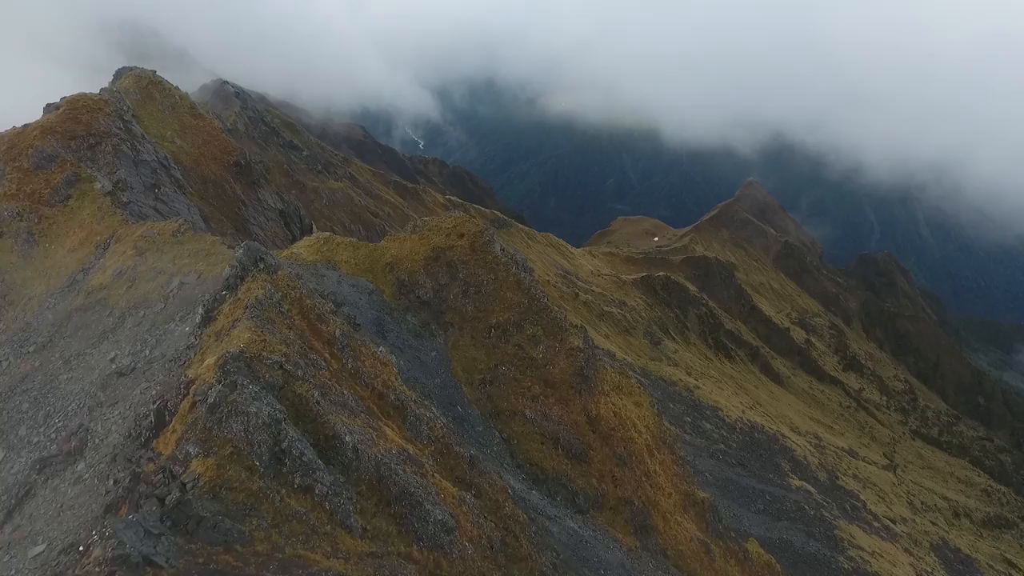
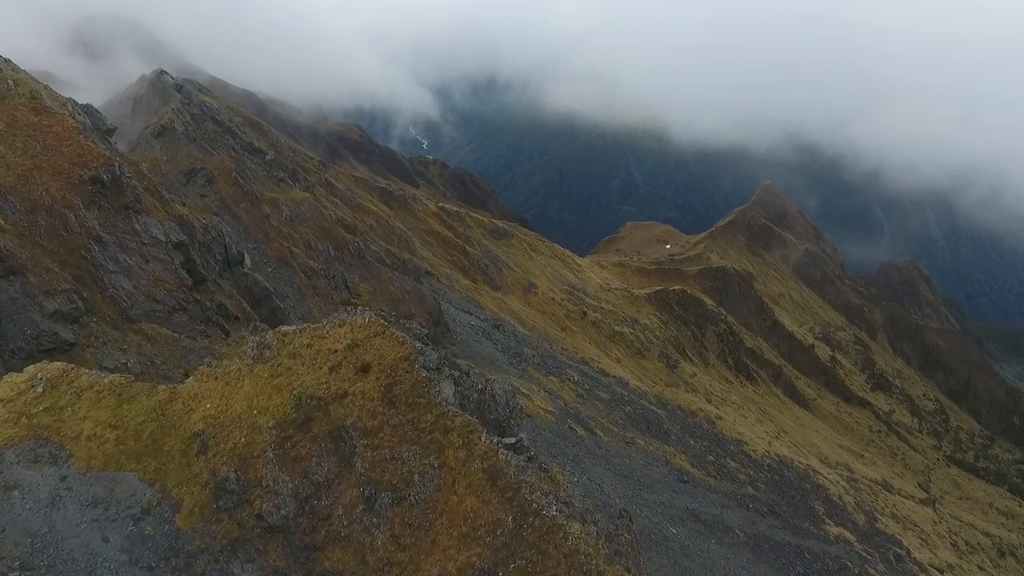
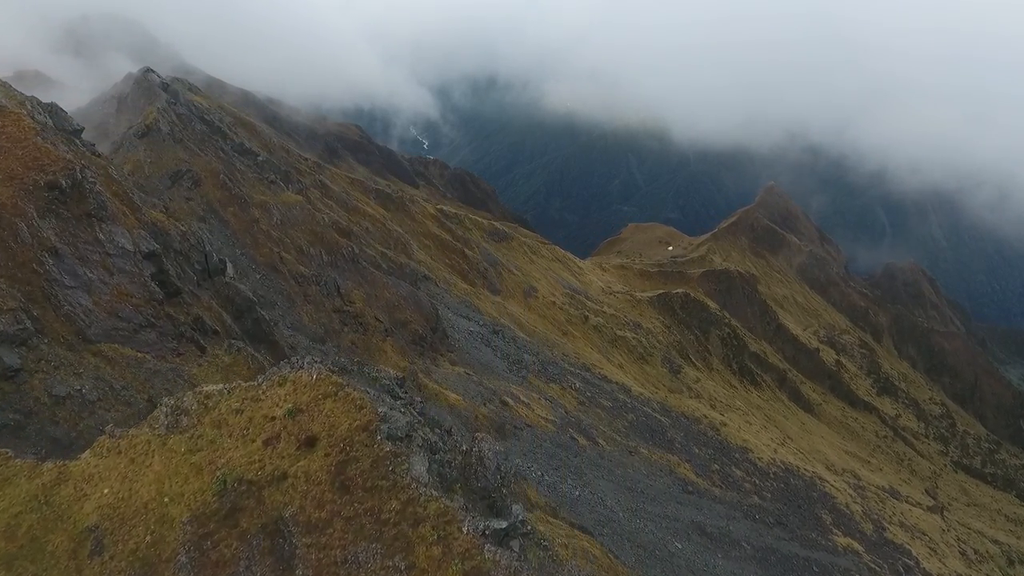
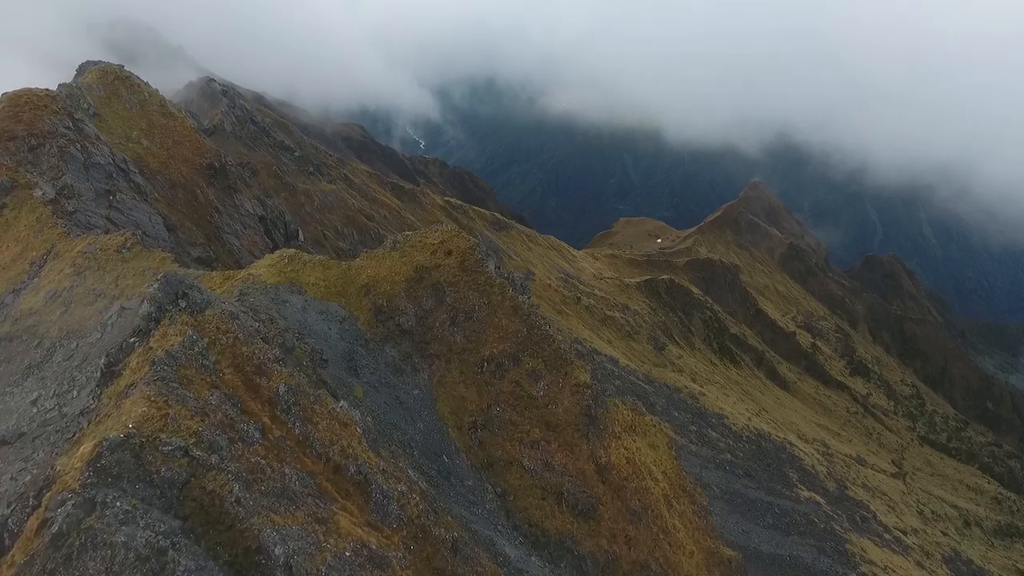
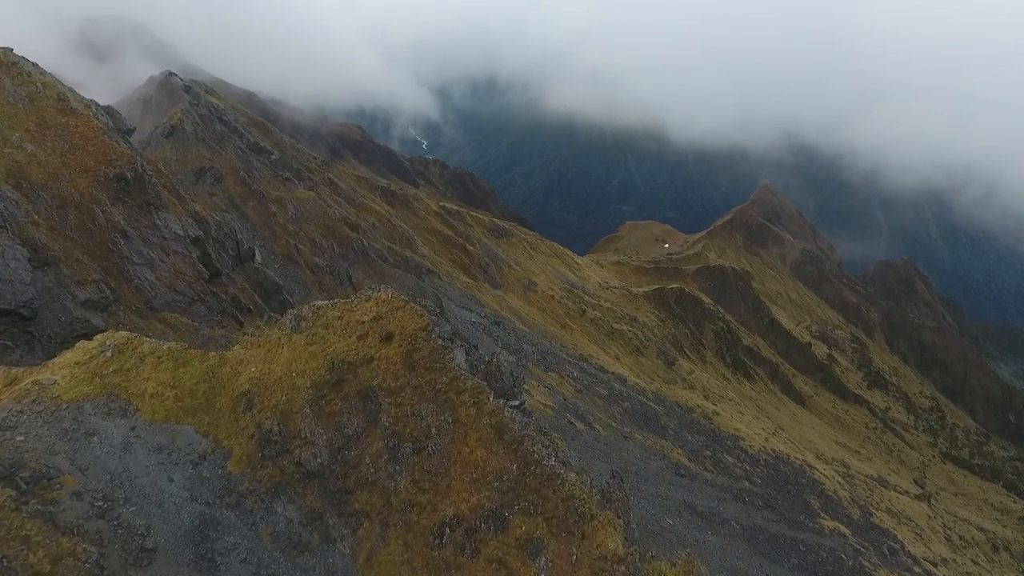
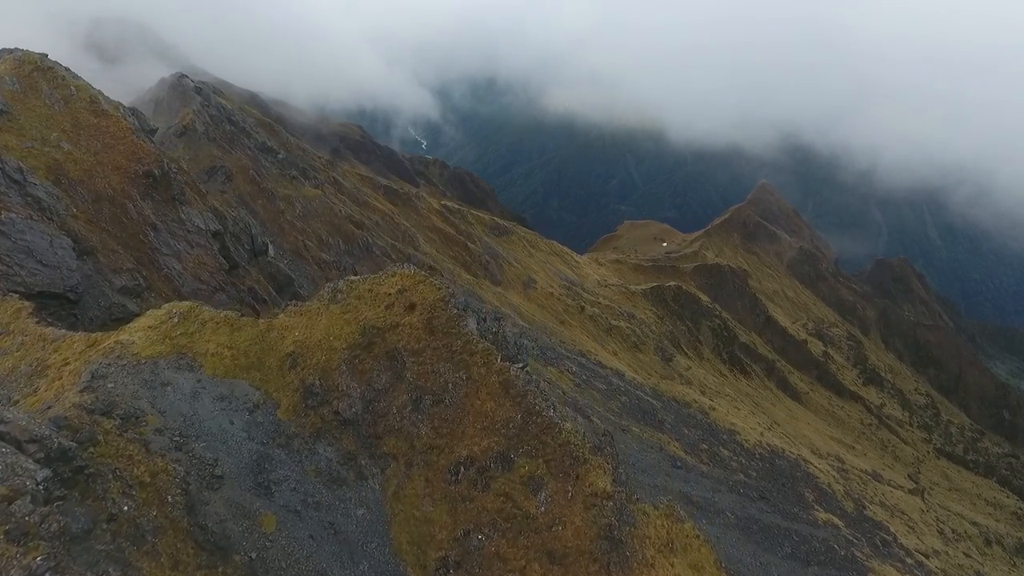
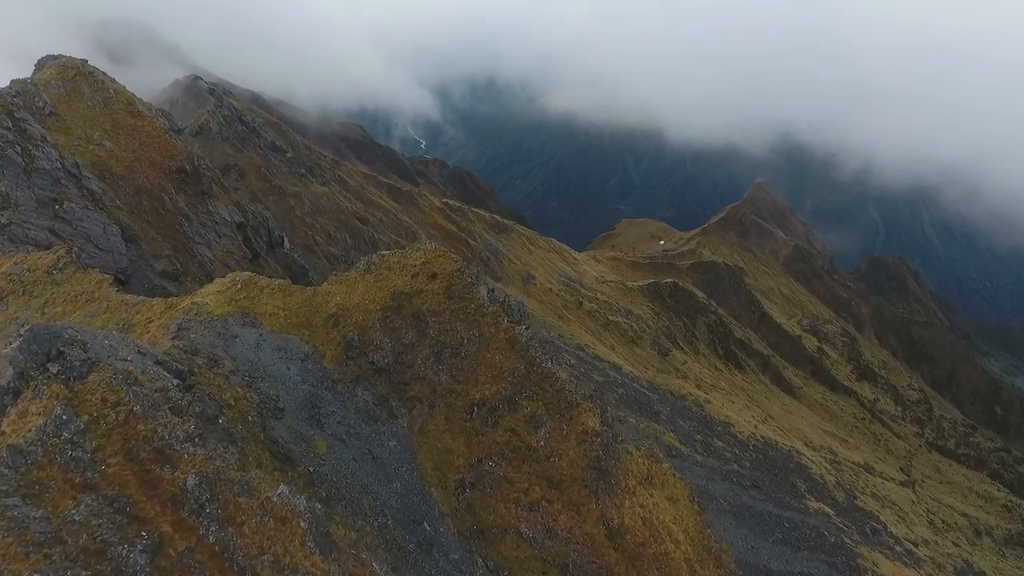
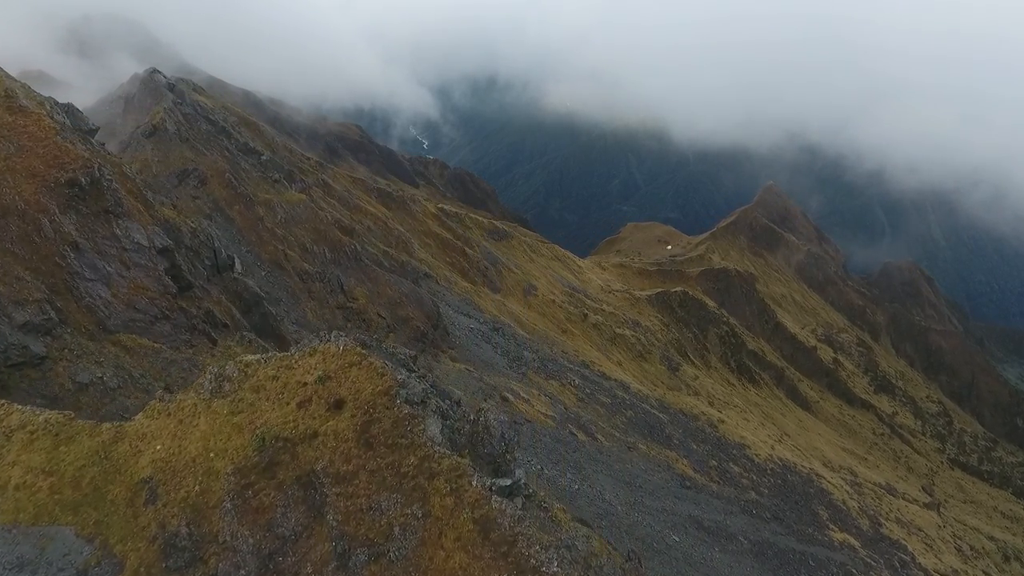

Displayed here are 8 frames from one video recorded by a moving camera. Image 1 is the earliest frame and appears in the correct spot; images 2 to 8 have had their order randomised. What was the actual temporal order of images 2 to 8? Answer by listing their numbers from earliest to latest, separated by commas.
4, 7, 6, 5, 2, 8, 3
